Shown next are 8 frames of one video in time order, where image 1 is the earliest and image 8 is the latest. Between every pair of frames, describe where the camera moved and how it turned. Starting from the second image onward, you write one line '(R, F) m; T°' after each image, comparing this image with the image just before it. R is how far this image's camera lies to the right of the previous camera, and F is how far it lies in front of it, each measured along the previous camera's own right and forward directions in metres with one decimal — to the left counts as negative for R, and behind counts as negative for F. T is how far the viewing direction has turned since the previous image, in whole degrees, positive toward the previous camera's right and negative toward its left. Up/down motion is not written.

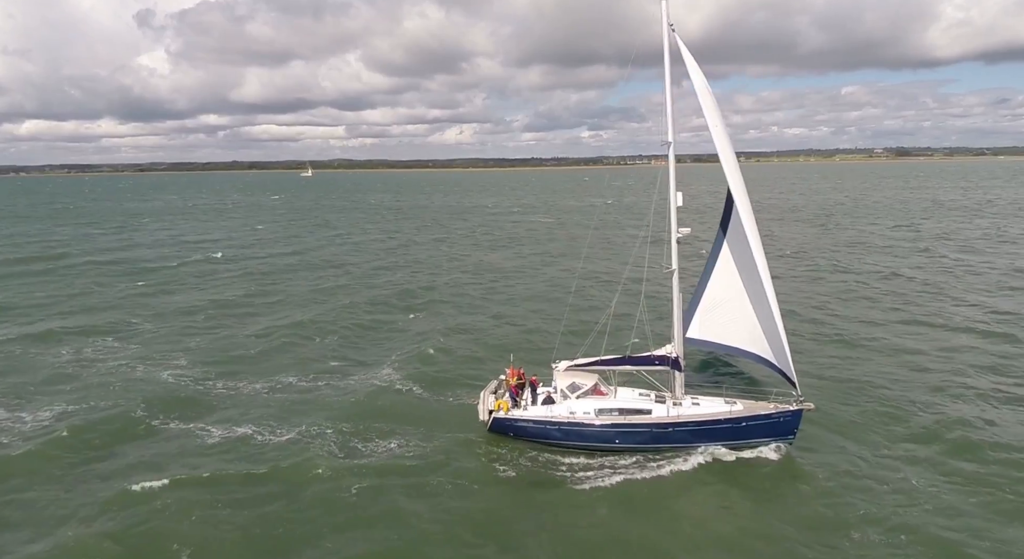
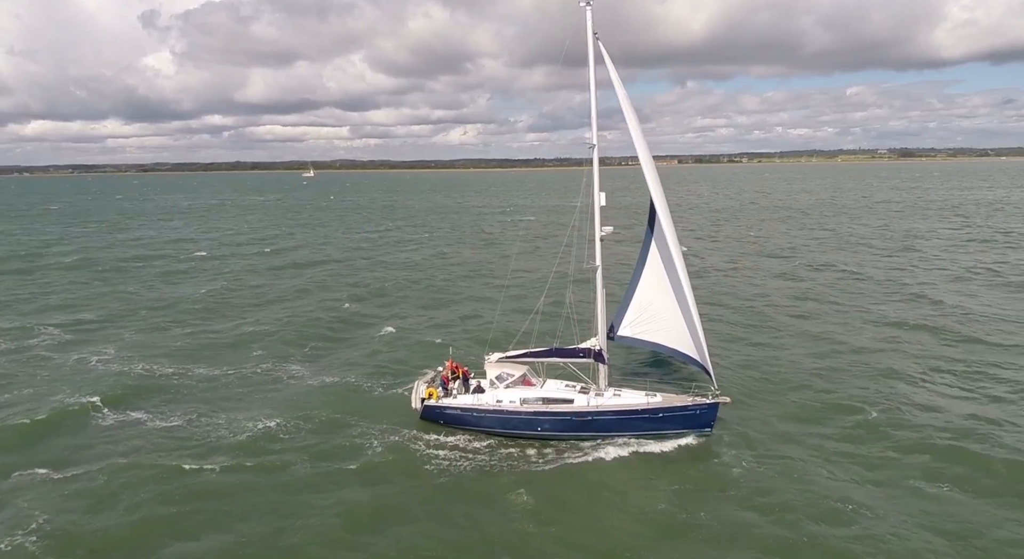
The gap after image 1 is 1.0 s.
(+2.6, -1.6) m; 0°
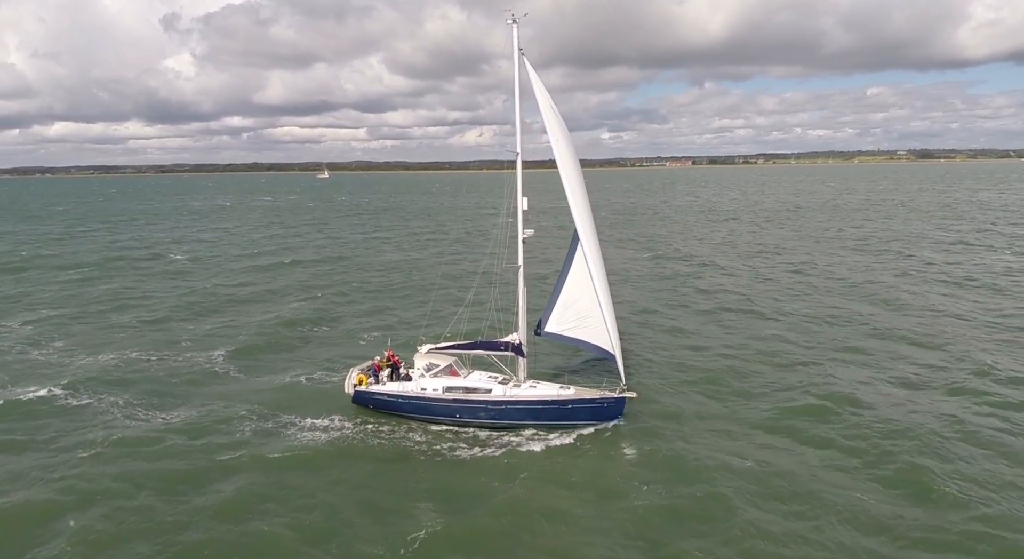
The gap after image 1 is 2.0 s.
(+3.6, -2.5) m; -1°
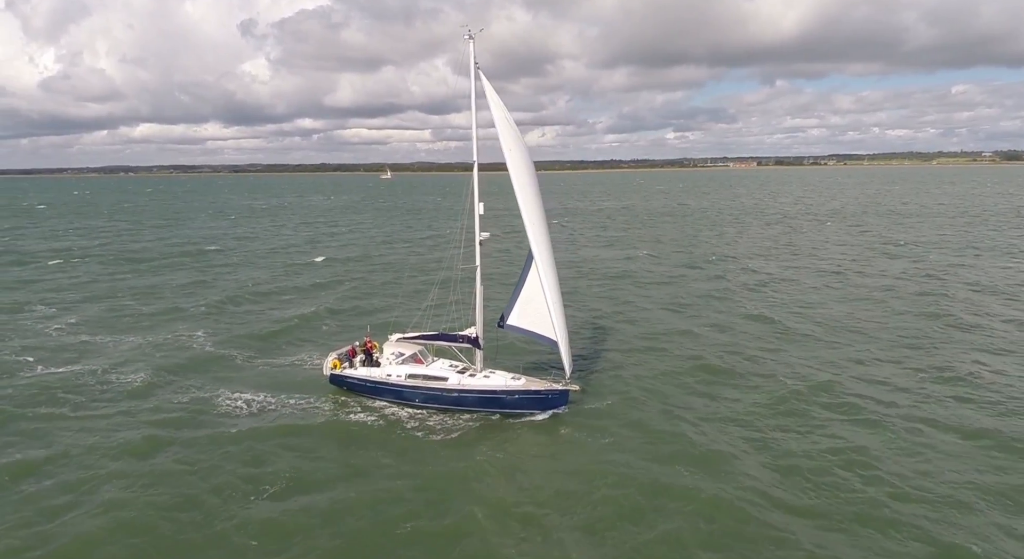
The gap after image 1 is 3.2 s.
(+4.9, -3.6) m; -5°
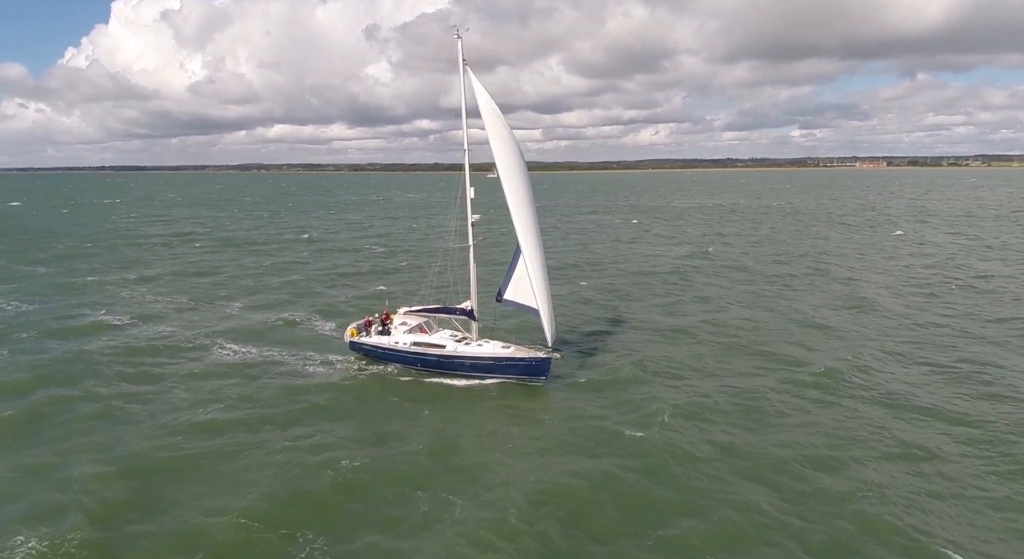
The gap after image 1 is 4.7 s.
(+6.5, -4.6) m; -9°
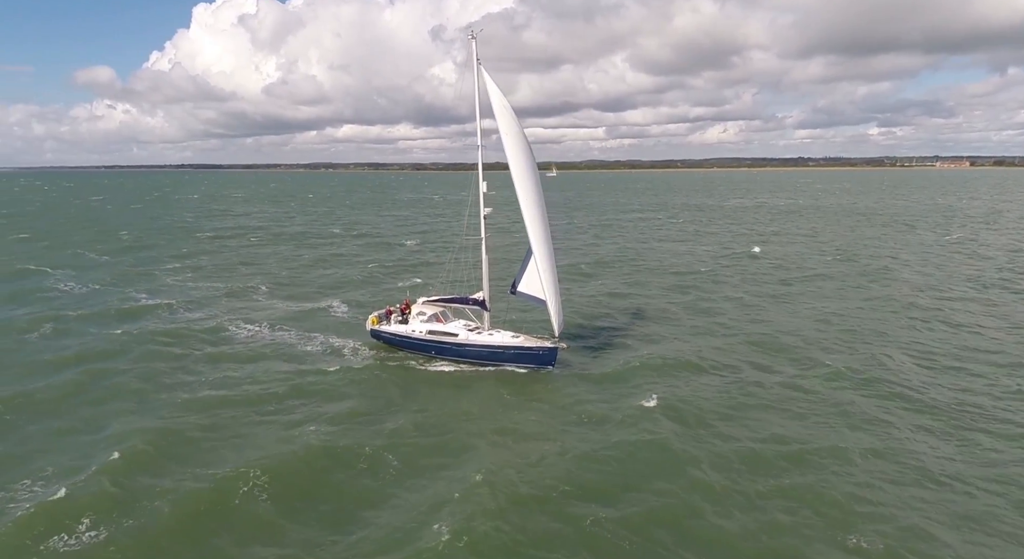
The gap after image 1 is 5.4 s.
(+3.0, -1.8) m; -5°
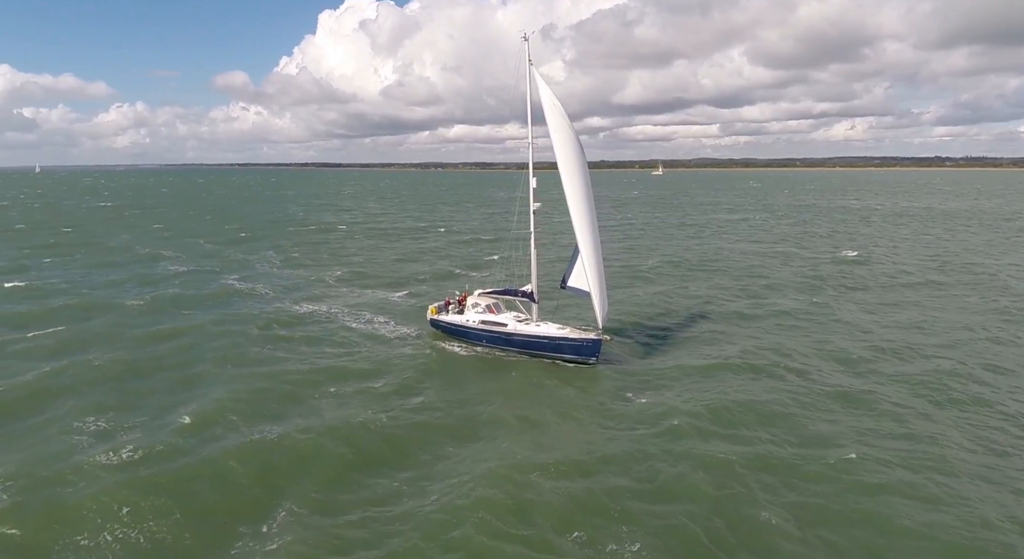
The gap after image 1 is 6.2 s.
(+3.9, -2.3) m; -8°
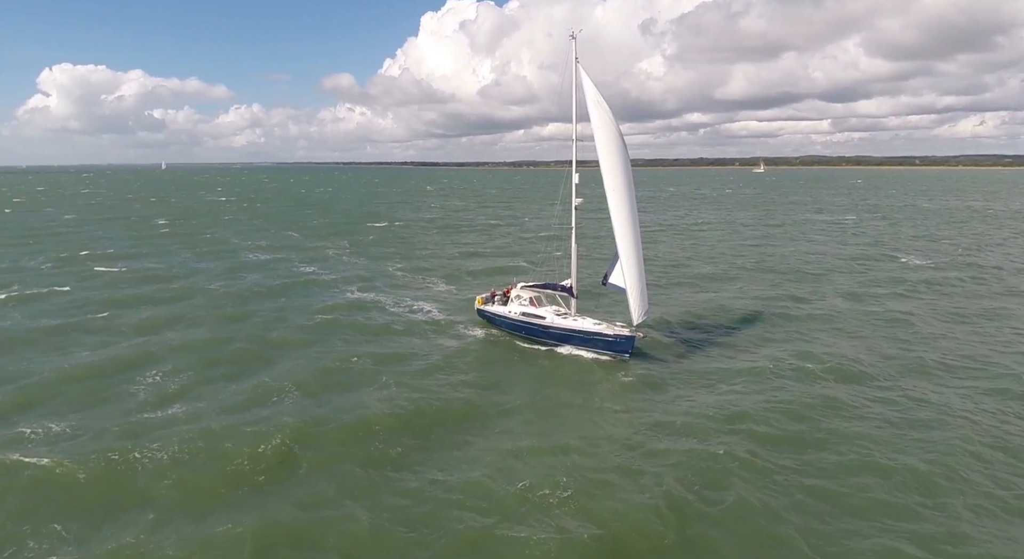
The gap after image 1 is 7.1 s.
(+3.7, -0.6) m; -8°
